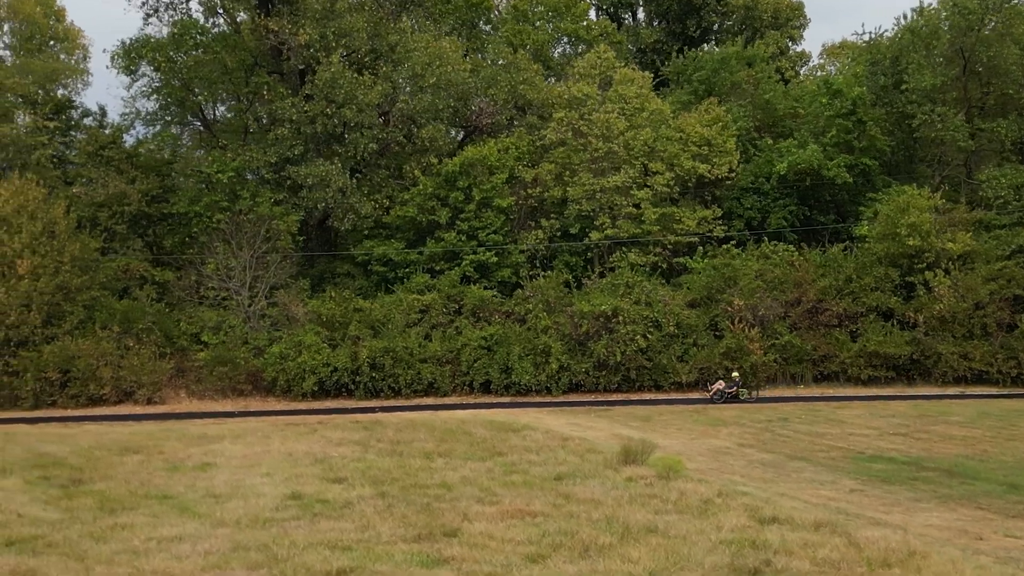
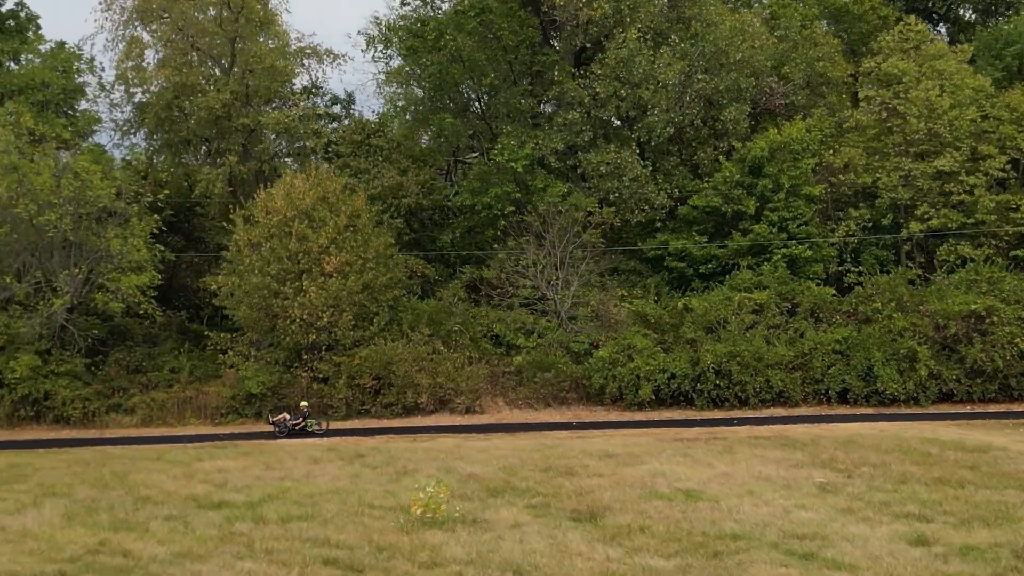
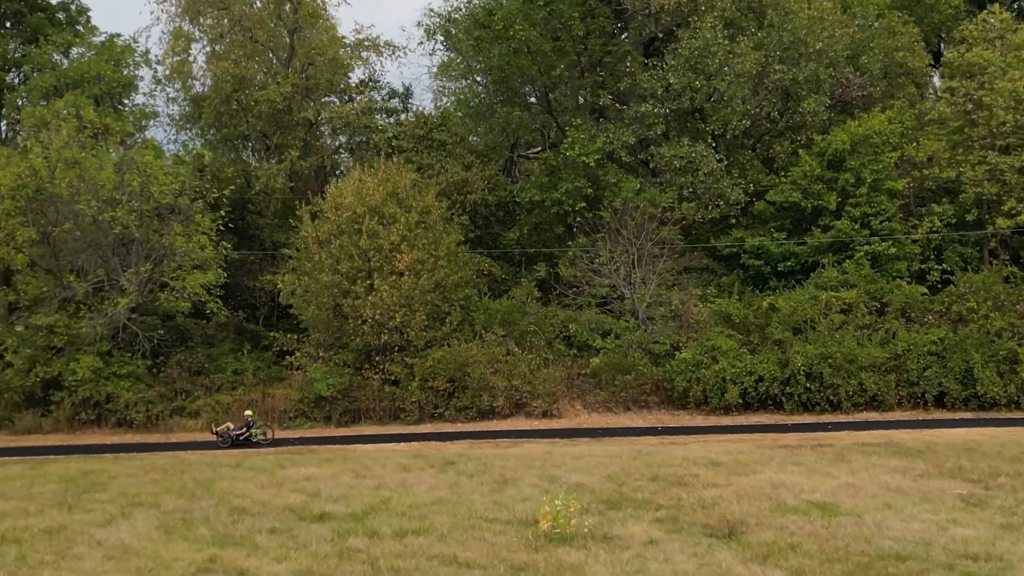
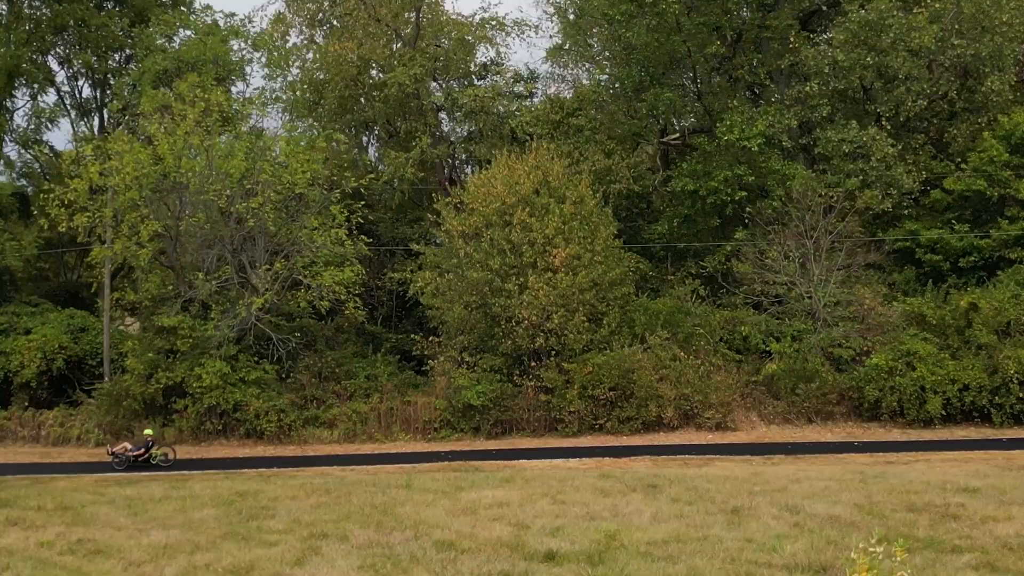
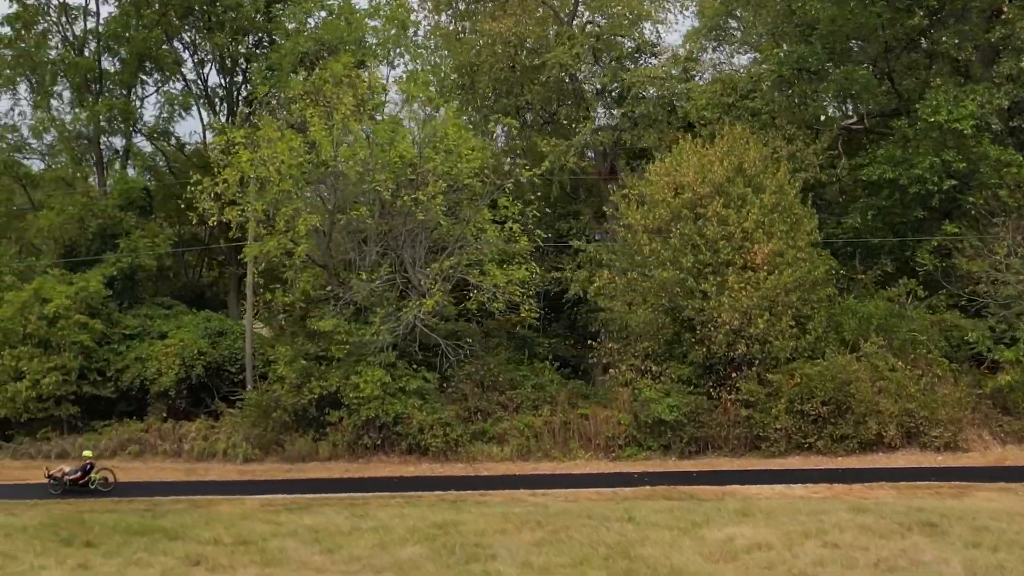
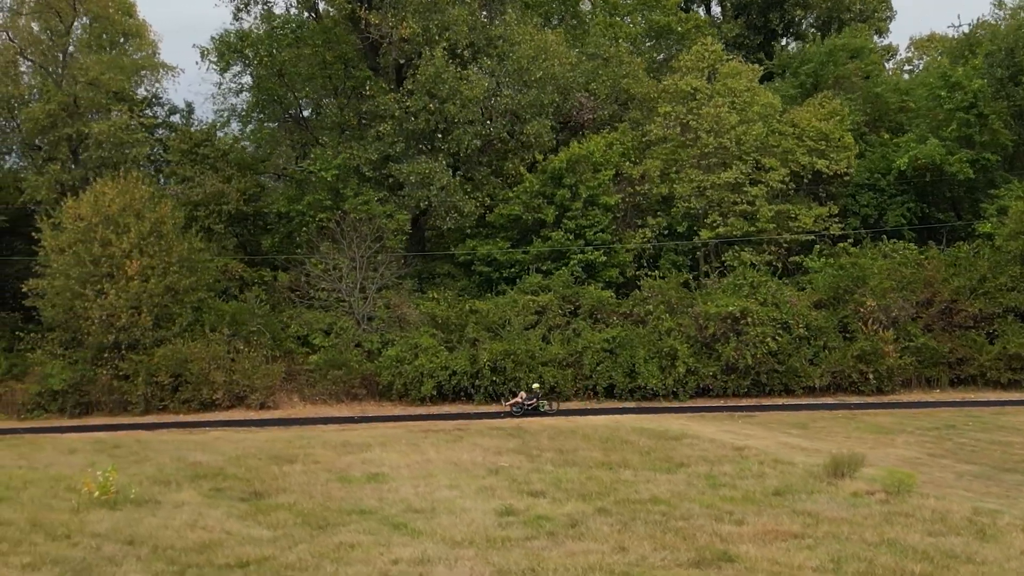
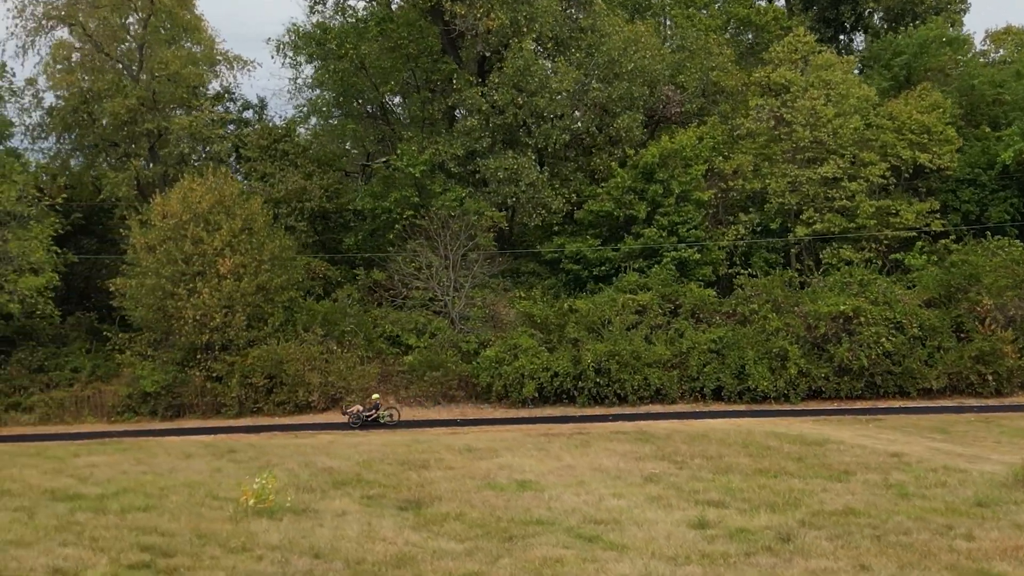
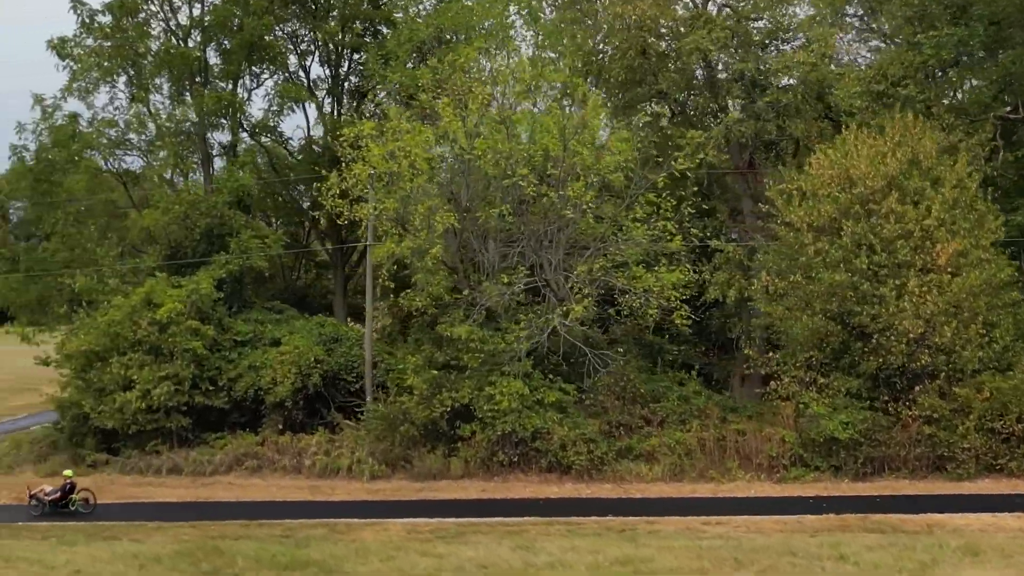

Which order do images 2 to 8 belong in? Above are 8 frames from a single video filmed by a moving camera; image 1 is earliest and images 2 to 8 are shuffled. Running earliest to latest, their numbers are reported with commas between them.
6, 7, 2, 3, 4, 5, 8
